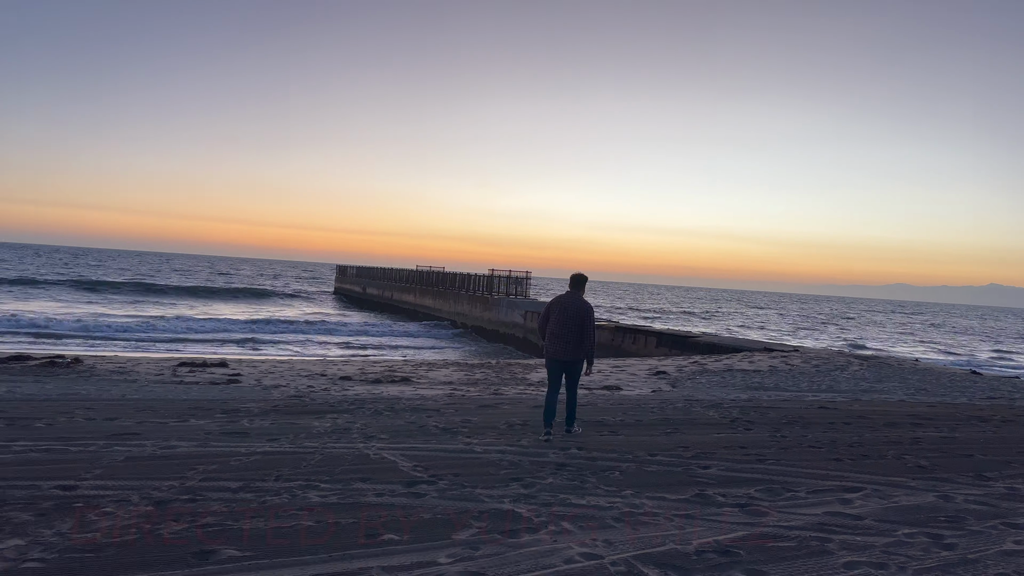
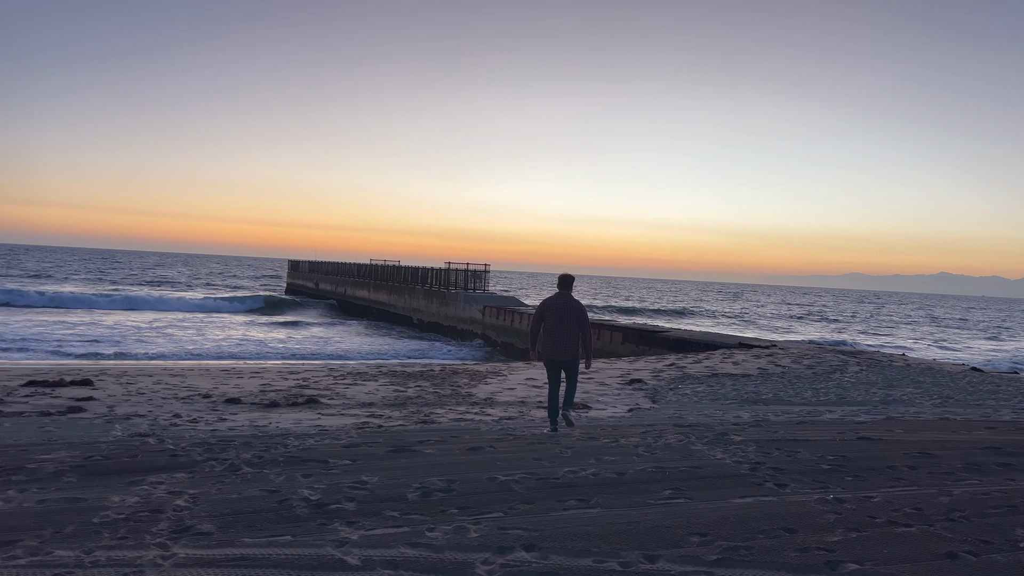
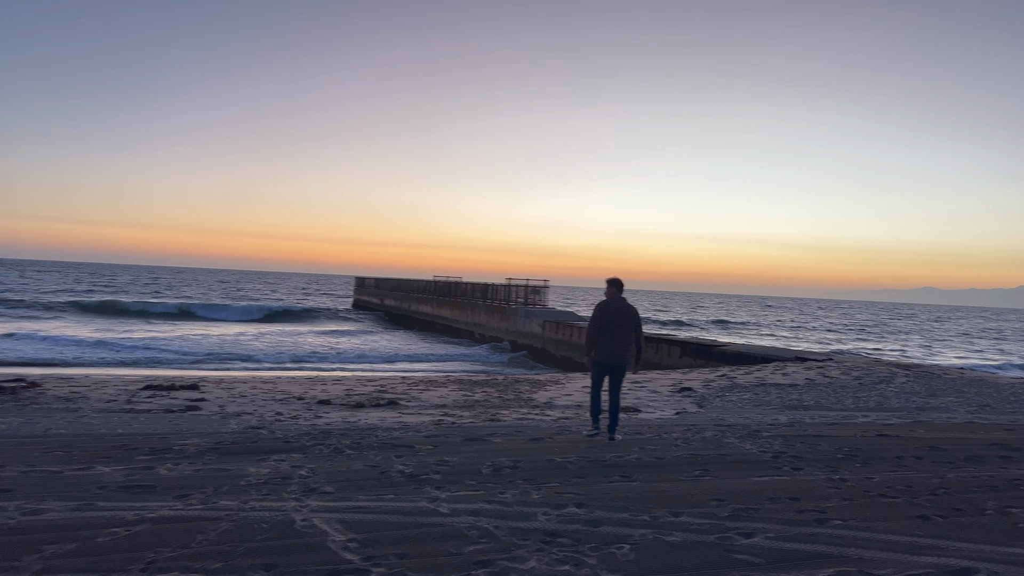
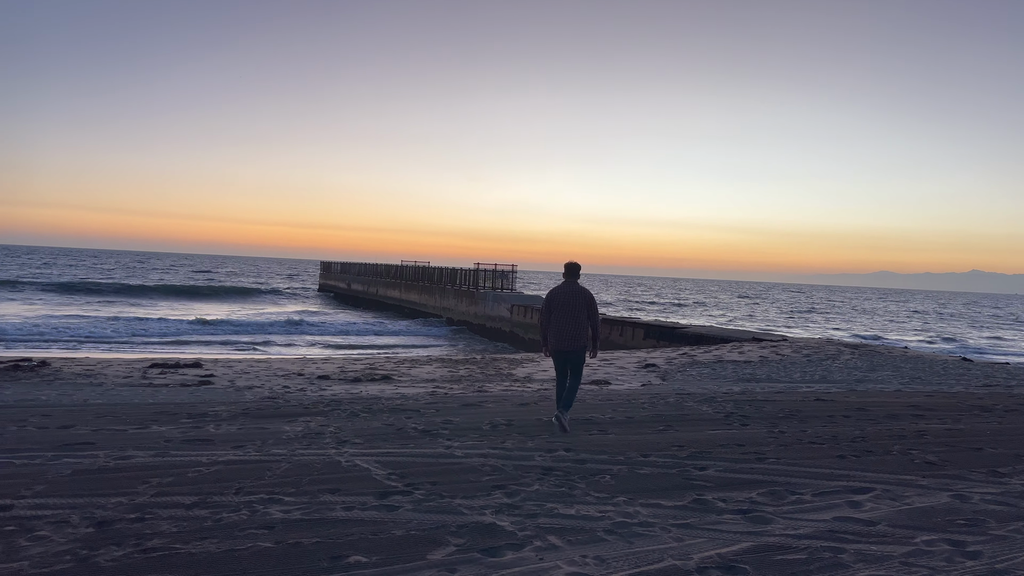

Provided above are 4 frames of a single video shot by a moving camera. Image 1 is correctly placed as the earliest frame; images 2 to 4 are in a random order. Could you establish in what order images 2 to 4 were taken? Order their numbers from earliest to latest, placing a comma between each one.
4, 3, 2
